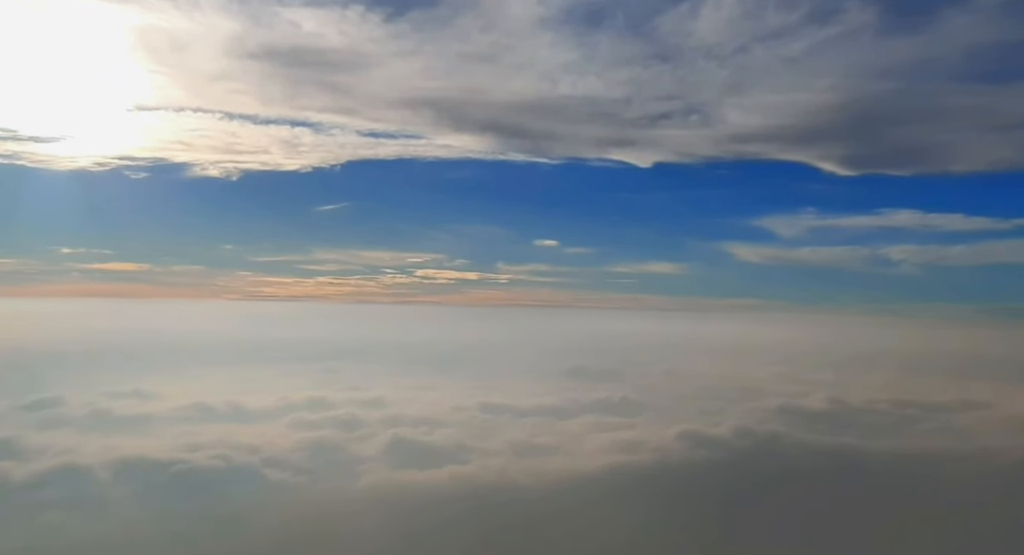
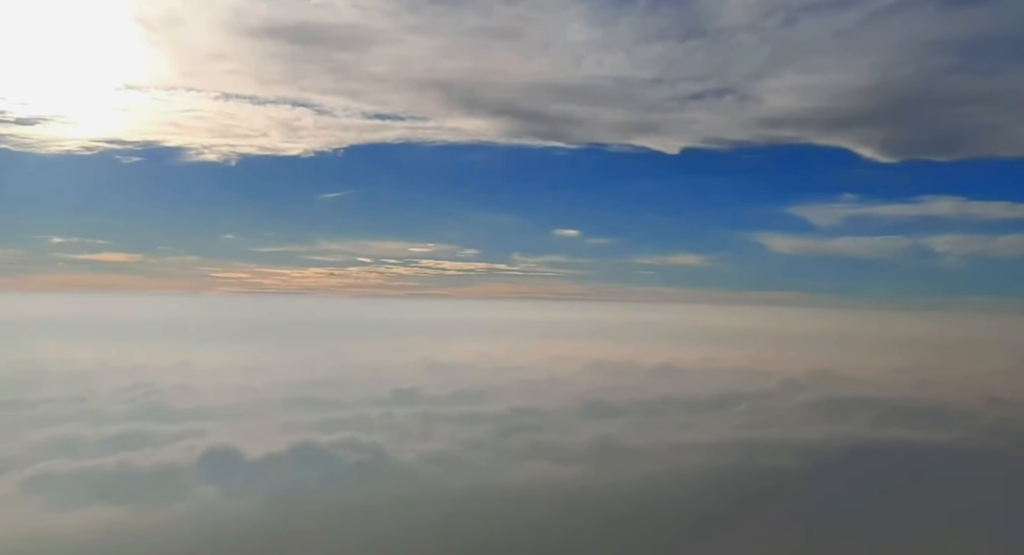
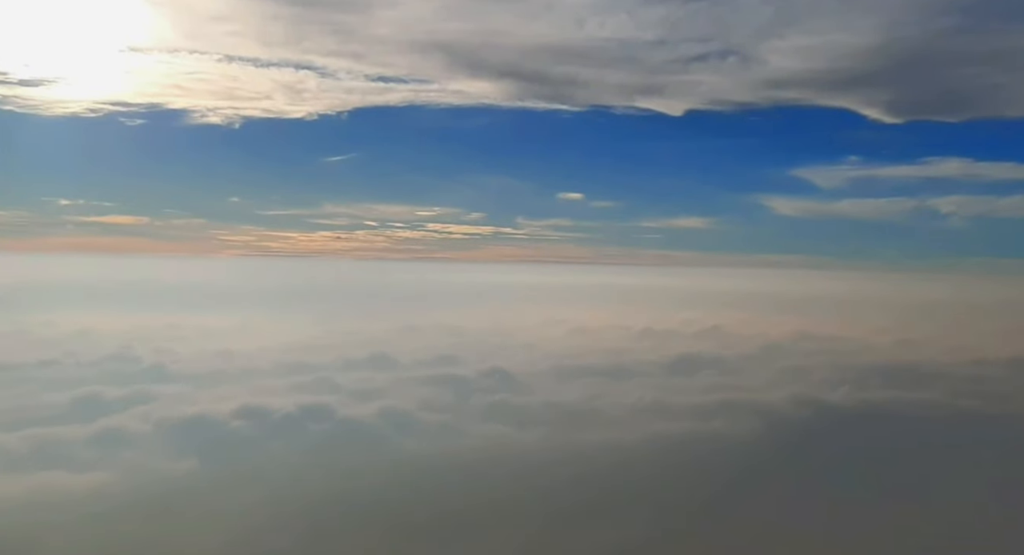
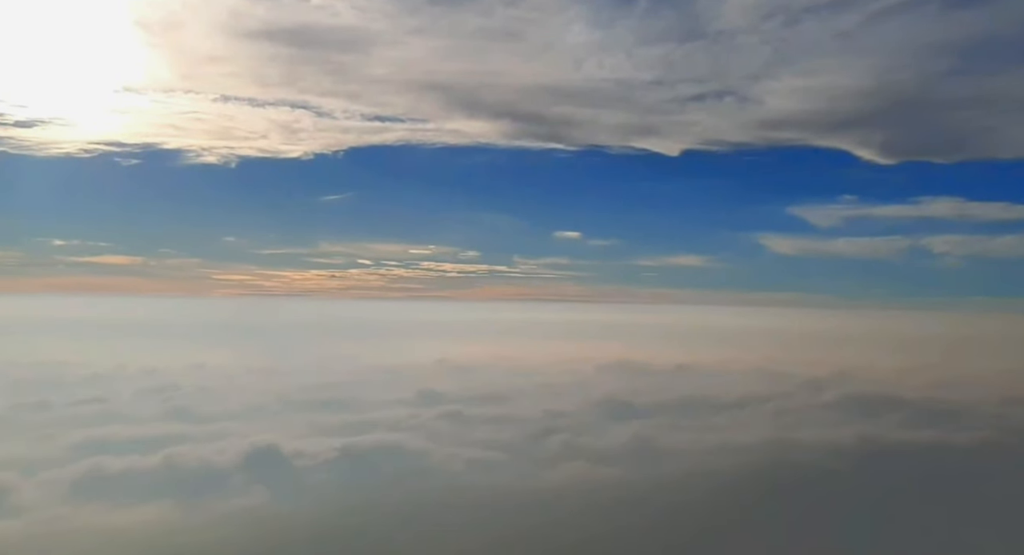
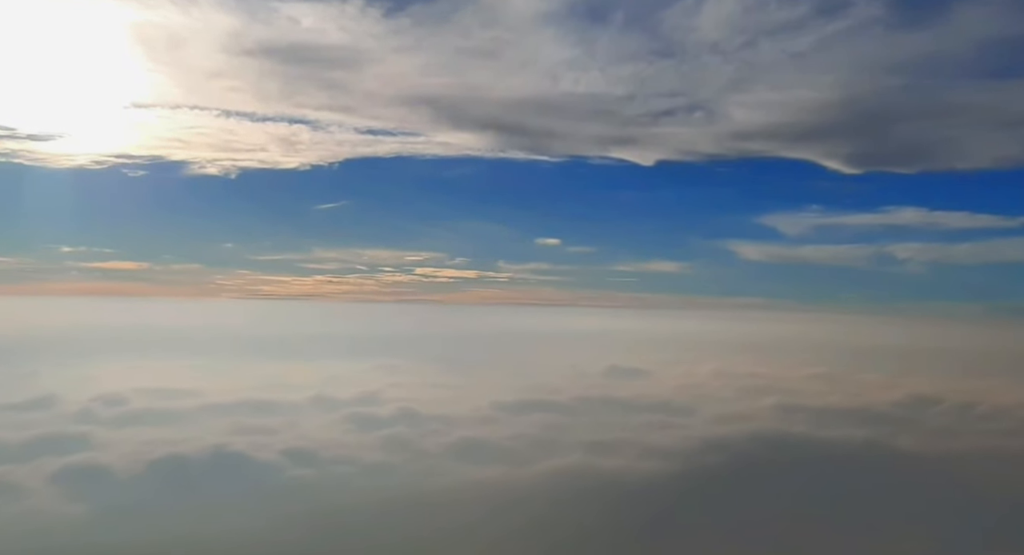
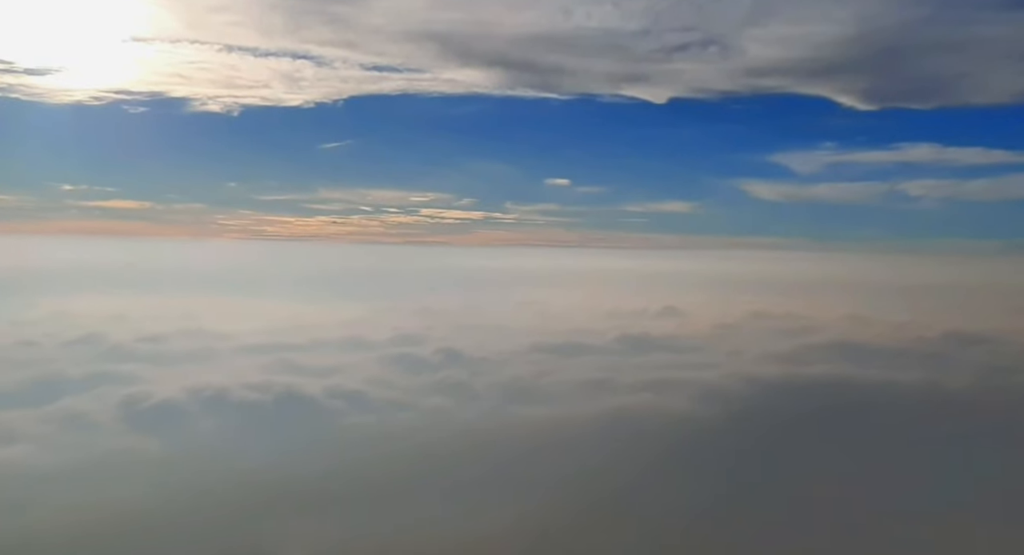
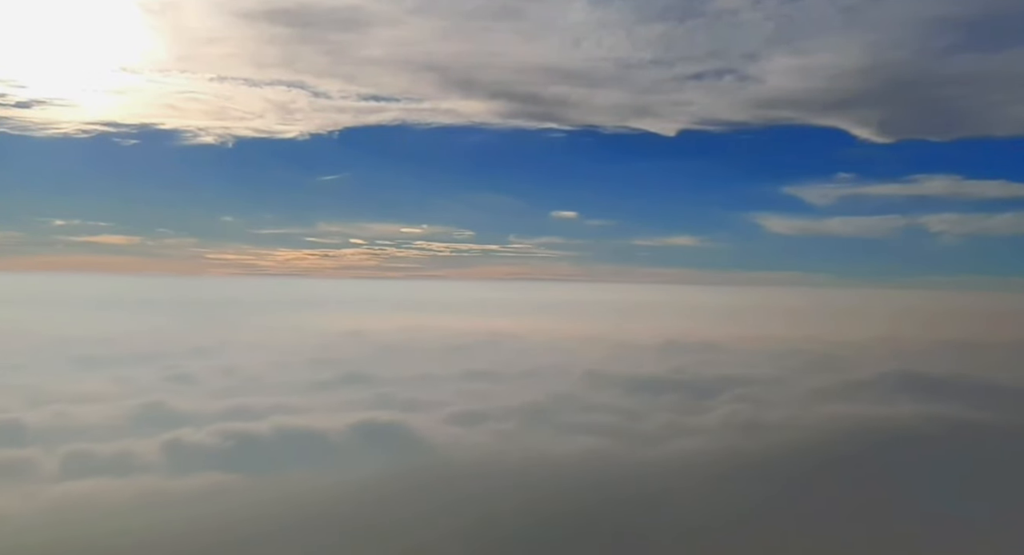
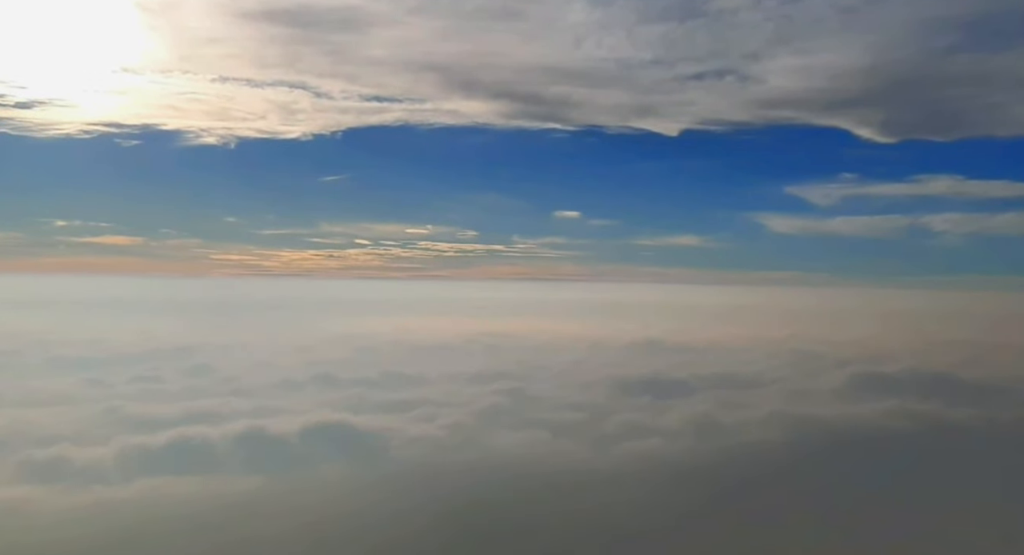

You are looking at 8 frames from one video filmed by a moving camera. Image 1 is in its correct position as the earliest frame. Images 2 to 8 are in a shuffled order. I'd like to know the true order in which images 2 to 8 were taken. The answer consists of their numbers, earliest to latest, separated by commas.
5, 6, 3, 2, 4, 8, 7
